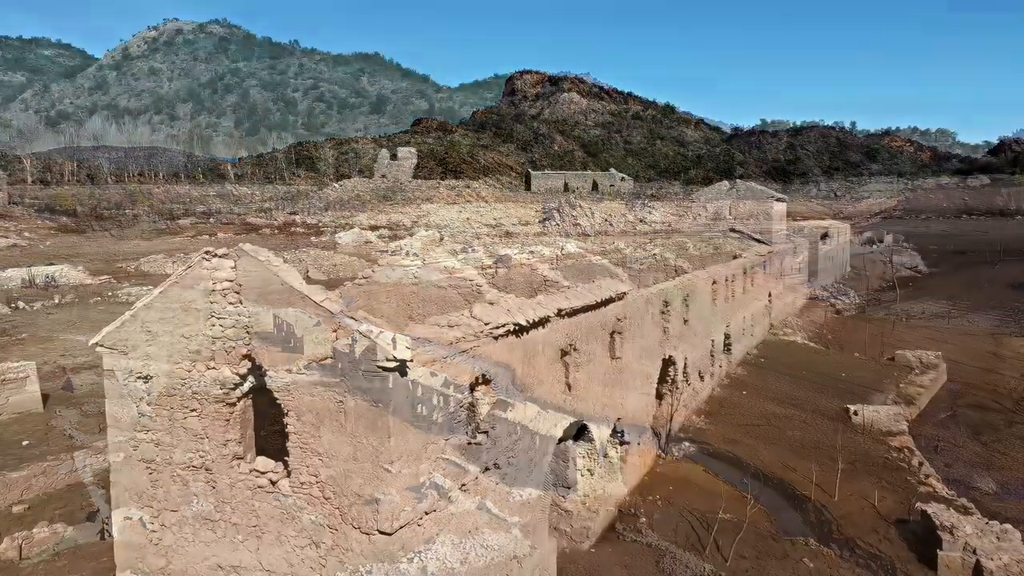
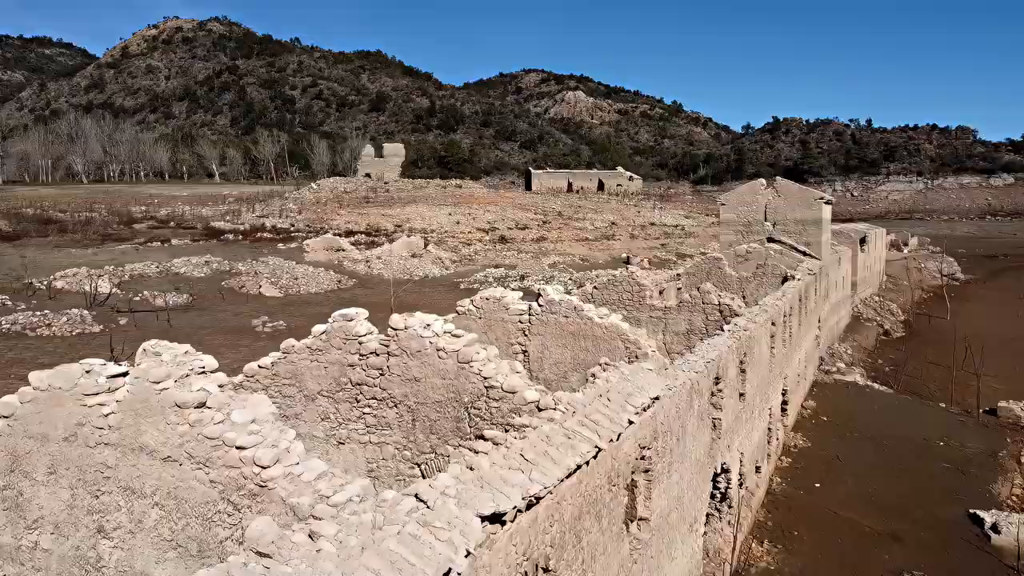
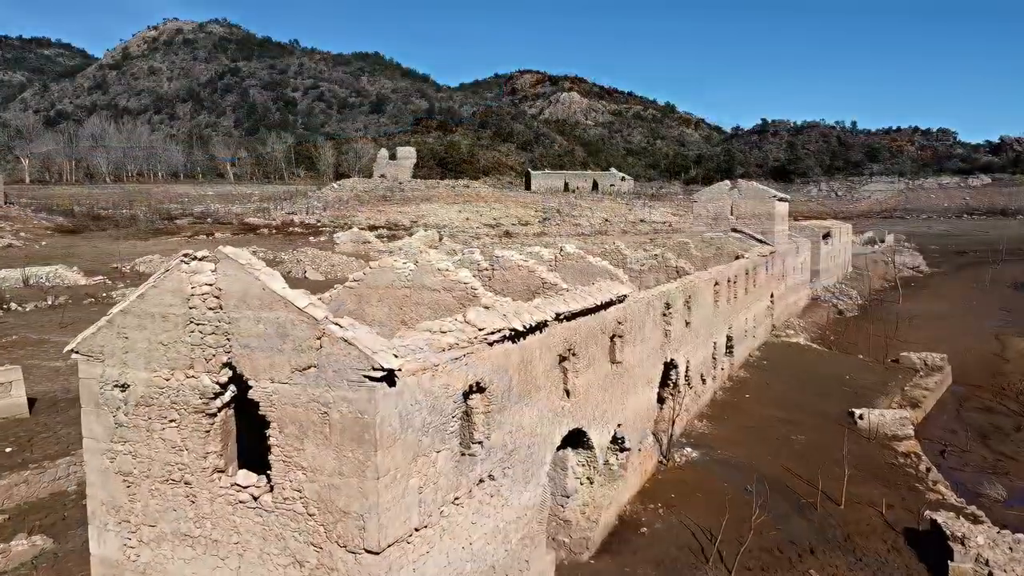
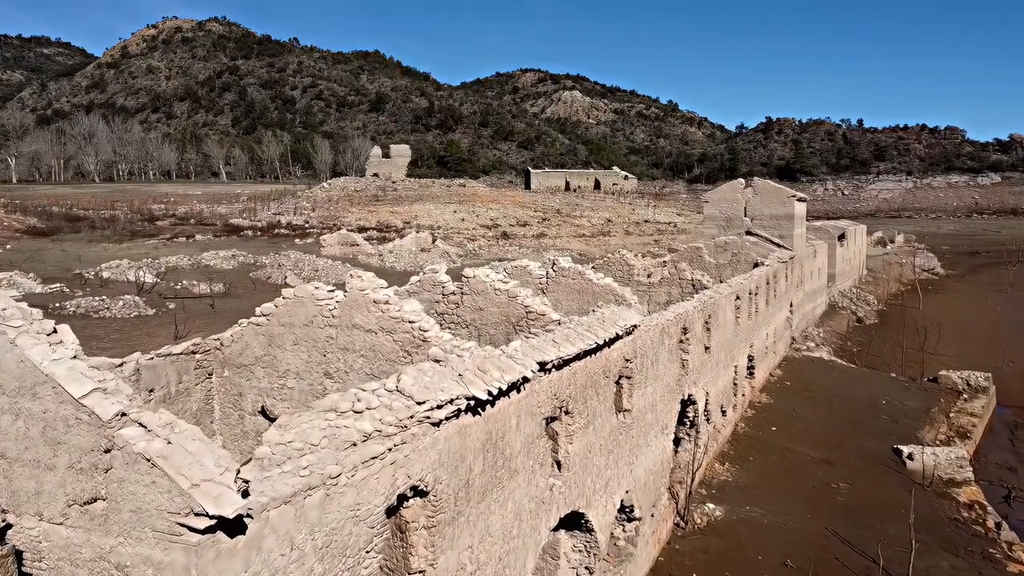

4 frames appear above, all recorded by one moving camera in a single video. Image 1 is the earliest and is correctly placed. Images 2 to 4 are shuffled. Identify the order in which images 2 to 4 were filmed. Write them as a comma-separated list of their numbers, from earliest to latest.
3, 4, 2
